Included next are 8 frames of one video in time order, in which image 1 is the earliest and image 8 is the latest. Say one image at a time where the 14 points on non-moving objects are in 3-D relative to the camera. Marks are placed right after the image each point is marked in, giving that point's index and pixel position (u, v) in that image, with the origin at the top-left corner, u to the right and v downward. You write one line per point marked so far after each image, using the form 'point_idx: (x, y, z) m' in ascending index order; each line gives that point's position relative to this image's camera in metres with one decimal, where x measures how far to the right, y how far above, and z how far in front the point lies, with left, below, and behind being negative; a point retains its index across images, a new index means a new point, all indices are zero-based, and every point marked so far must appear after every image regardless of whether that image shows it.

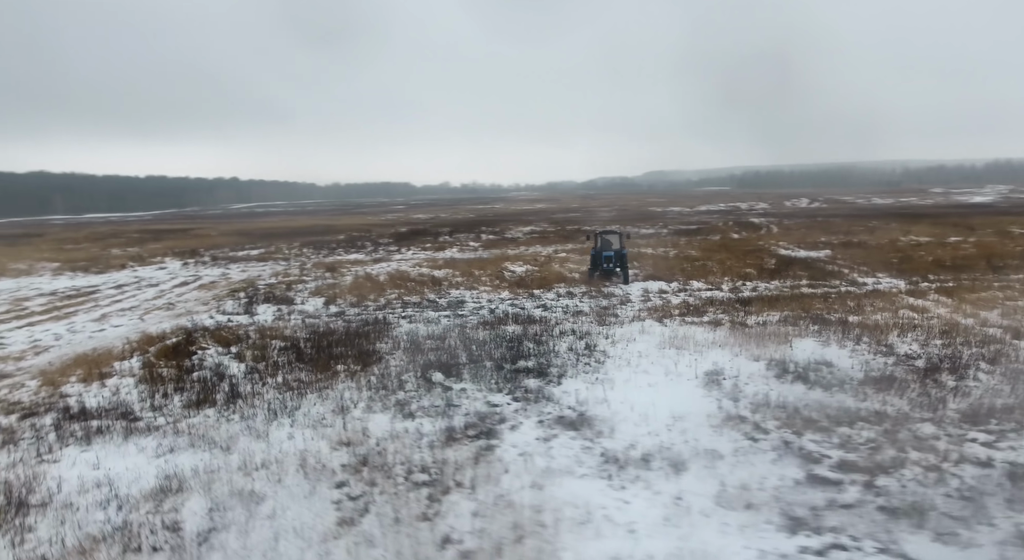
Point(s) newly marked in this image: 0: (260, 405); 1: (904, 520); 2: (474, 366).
0: (-3.0, -1.5, +6.9) m
1: (+2.8, -1.7, +4.3) m
2: (-0.6, -1.2, +8.3) m
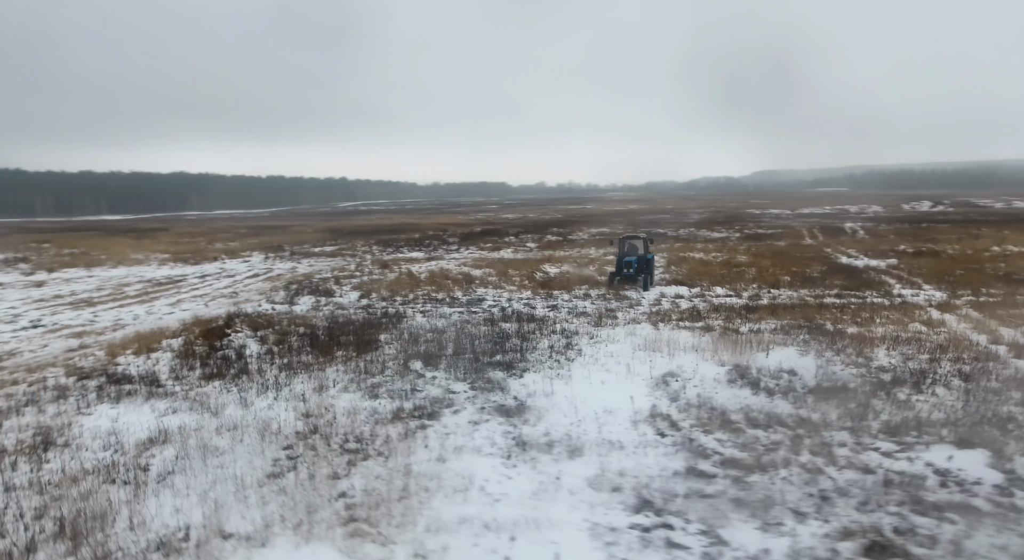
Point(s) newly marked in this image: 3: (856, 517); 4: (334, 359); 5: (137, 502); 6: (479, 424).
0: (-3.5, -1.4, +8.1) m
1: (+1.8, -1.8, +4.6) m
2: (-0.9, -1.2, +9.1) m
3: (+2.6, -1.8, +4.5) m
4: (-2.8, -1.2, +9.2) m
5: (-3.2, -1.9, +4.9) m
6: (-0.4, -1.6, +6.5) m
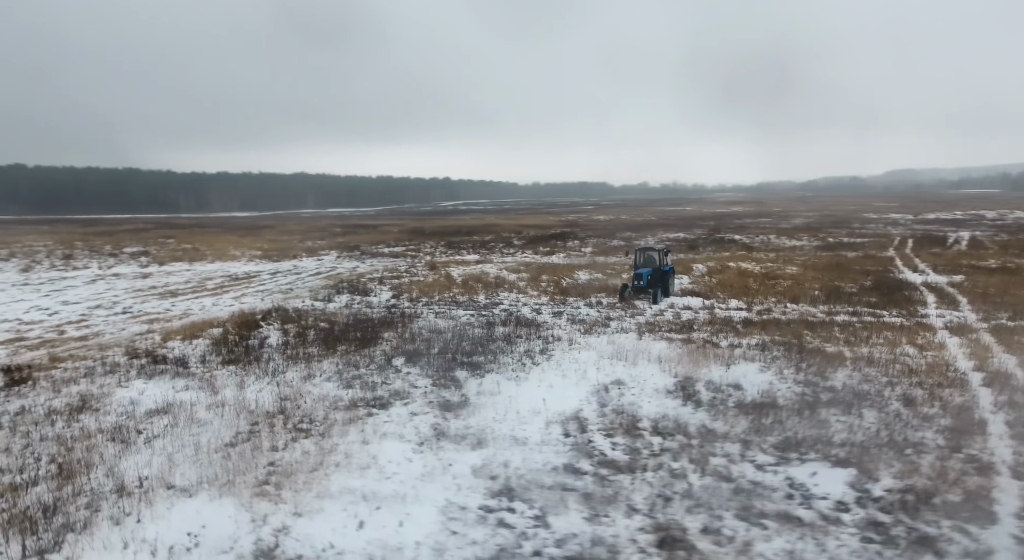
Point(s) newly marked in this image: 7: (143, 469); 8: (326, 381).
0: (-4.0, -1.4, +9.5) m
1: (+0.6, -2.0, +5.2) m
2: (-1.3, -1.3, +10.0) m
3: (+1.4, -2.0, +4.9) m
4: (-3.1, -1.3, +10.5) m
5: (-4.3, -1.9, +6.3) m
6: (-1.2, -1.7, +7.4) m
7: (-3.8, -1.9, +6.0) m
8: (-2.8, -1.5, +8.8) m
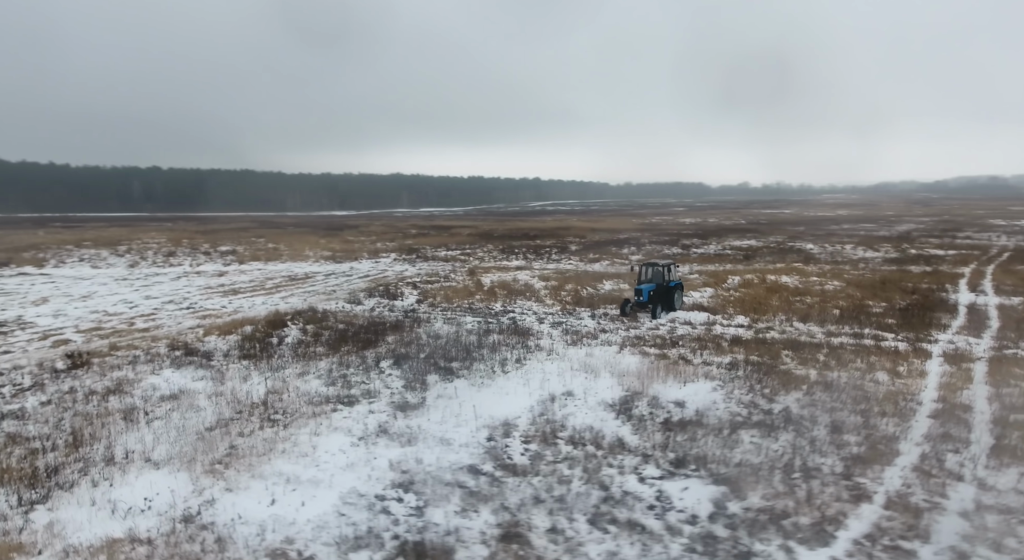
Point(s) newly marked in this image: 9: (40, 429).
0: (-4.5, -1.6, +10.9) m
1: (-0.5, -2.2, +6.0) m
2: (-1.7, -1.5, +11.0) m
3: (+0.2, -2.3, +5.6) m
4: (-3.5, -1.5, +11.7) m
5: (-5.2, -2.0, +7.8) m
6: (-2.0, -1.9, +8.4) m
7: (-4.8, -2.1, +7.4) m
8: (-3.4, -1.7, +10.0) m
9: (-6.4, -2.0, +7.9) m
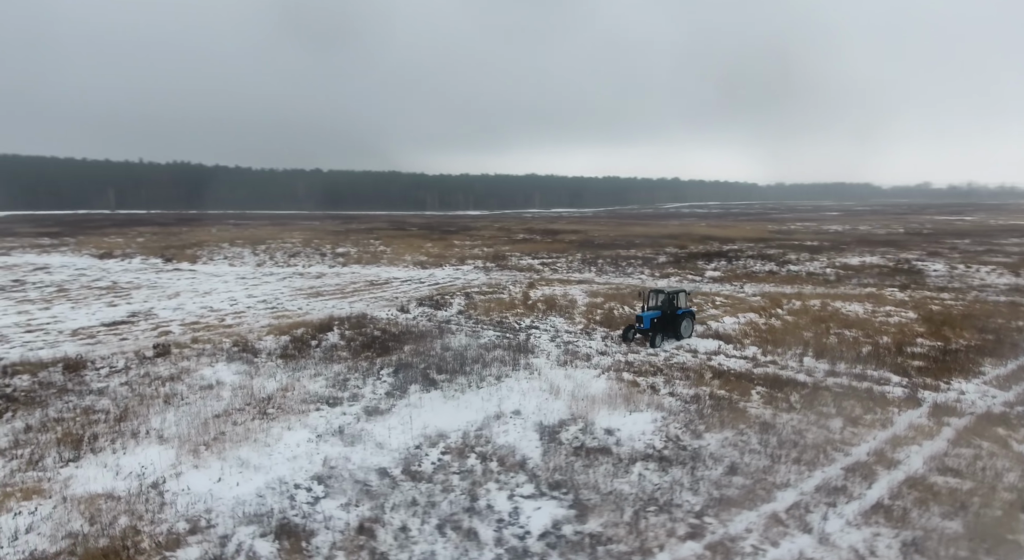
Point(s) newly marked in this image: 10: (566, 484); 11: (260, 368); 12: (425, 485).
0: (-4.8, -1.9, +12.9) m
1: (-1.9, -2.7, +7.3) m
2: (-2.0, -1.9, +12.5) m
3: (-1.3, -2.7, +6.8) m
4: (-3.6, -1.8, +13.5) m
5: (-6.1, -2.3, +10.0) m
6: (-2.9, -2.3, +10.0) m
7: (-5.8, -2.3, +9.6) m
8: (-3.9, -2.0, +11.8) m
9: (-7.3, -2.2, +10.5) m
10: (+0.7, -2.6, +7.5) m
11: (-5.4, -1.9, +12.6) m
12: (-1.1, -2.6, +7.5) m
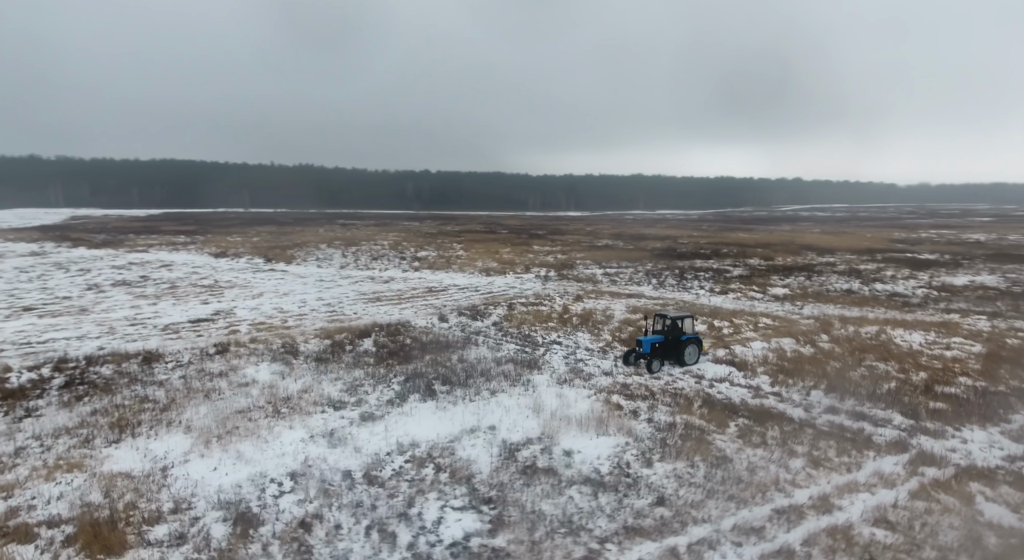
0: (-4.6, -2.2, +14.5) m
1: (-2.8, -3.0, +8.4) m
2: (-2.0, -2.3, +13.5) m
3: (-2.3, -3.1, +7.8) m
4: (-3.4, -2.2, +14.8) m
5: (-6.5, -2.5, +11.8) m
6: (-3.3, -2.7, +11.2) m
7: (-6.2, -2.6, +11.3) m
8: (-3.9, -2.4, +13.2) m
9: (-7.5, -2.5, +12.5) m
10: (-0.2, -3.1, +8.2) m
11: (-5.3, -2.2, +14.2) m
12: (-2.0, -3.0, +8.5) m
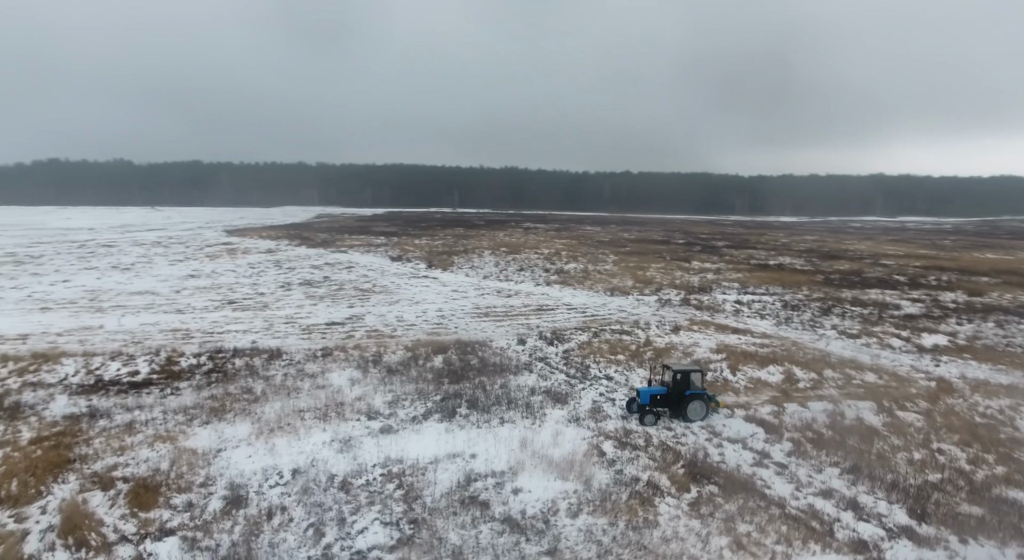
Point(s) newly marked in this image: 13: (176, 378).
0: (-3.6, -2.9, +17.1) m
1: (-3.9, -3.8, +10.7) m
2: (-1.4, -3.2, +15.3) m
3: (-3.6, -3.9, +10.0) m
4: (-2.3, -3.0, +17.0) m
5: (-6.2, -3.1, +15.1) m
6: (-3.4, -3.4, +13.5) m
7: (-6.2, -3.2, +14.6) m
8: (-3.4, -3.1, +15.6) m
9: (-7.0, -3.0, +16.1) m
10: (-1.5, -4.0, +9.7) m
11: (-4.3, -2.9, +17.1) m
12: (-3.1, -3.9, +10.6) m
13: (-9.8, -2.9, +17.0) m
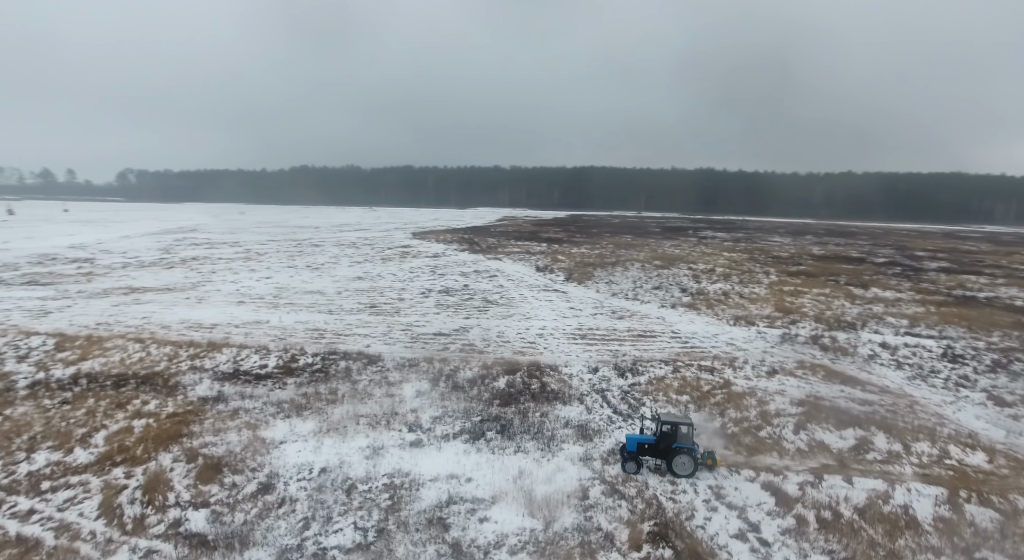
0: (-2.1, -3.8, +19.0) m
1: (-4.4, -4.6, +13.1) m
2: (-0.6, -4.2, +16.7) m
3: (-4.4, -4.7, +12.3) m
4: (-0.9, -3.9, +18.5) m
5: (-5.1, -3.8, +18.0) m
6: (-3.0, -4.3, +15.6) m
7: (-5.3, -3.9, +17.5) m
8: (-2.3, -4.0, +17.6) m
9: (-5.6, -3.7, +19.2) m
10: (-2.5, -4.9, +11.3) m
11: (-2.8, -3.7, +19.3) m
12: (-3.7, -4.7, +12.7) m
13: (-7.9, -3.4, +20.9) m
